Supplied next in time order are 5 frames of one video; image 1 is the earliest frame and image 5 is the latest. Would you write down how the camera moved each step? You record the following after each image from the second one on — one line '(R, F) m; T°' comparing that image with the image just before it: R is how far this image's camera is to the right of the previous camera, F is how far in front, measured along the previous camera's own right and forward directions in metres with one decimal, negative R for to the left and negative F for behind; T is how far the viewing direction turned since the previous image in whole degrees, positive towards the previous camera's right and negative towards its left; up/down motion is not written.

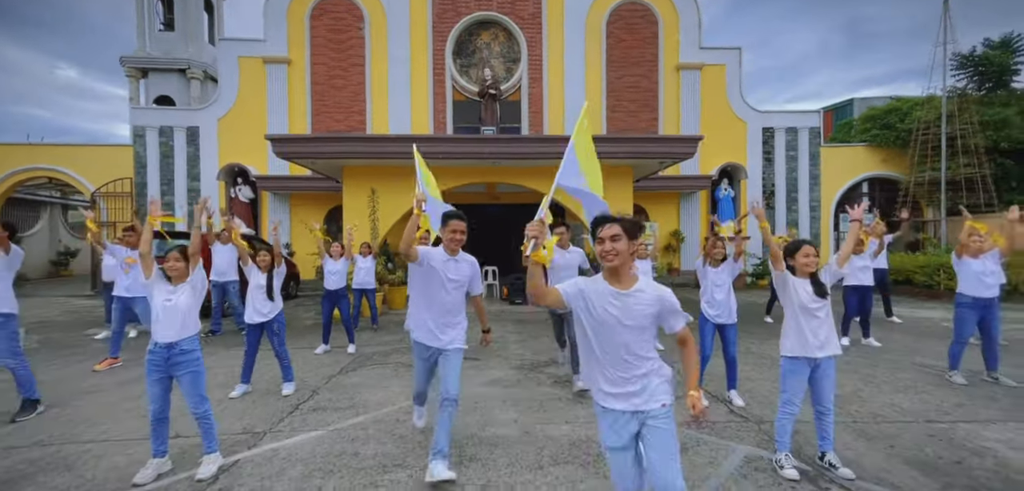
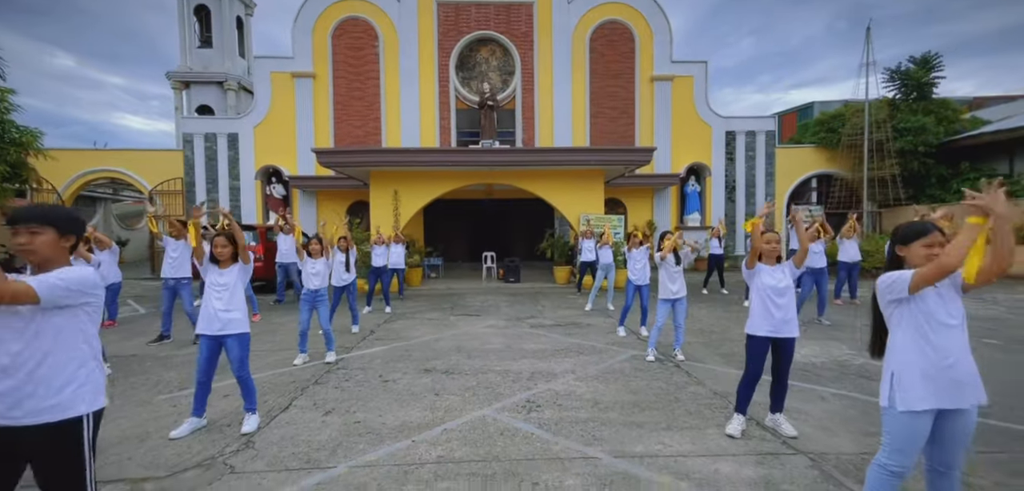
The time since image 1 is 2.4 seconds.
(+0.2, -2.6) m; 0°
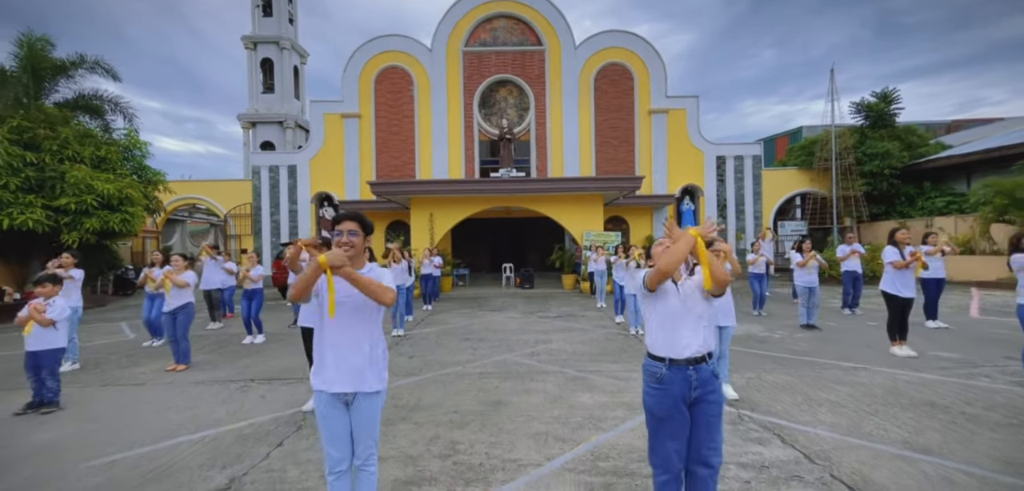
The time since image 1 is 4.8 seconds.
(+0.2, -2.8) m; -2°
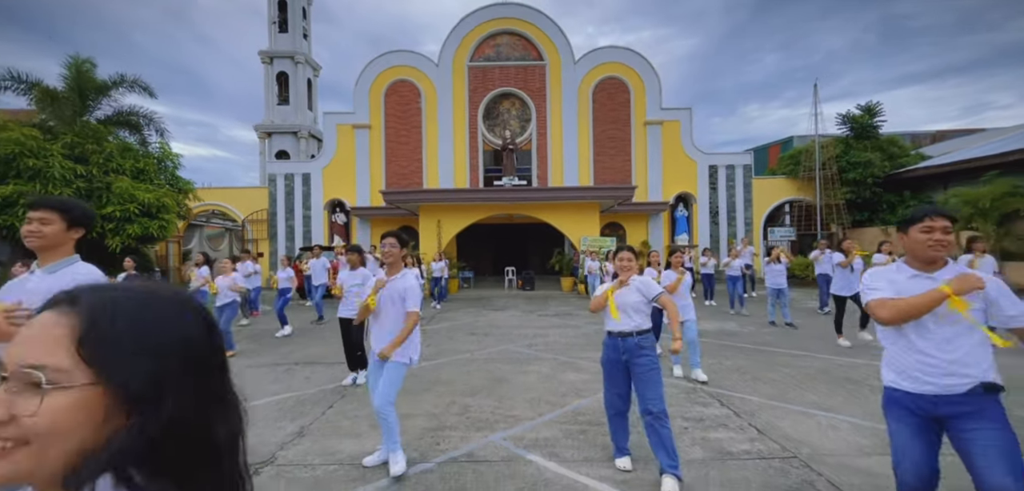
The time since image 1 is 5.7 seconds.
(0.0, -1.1) m; 0°
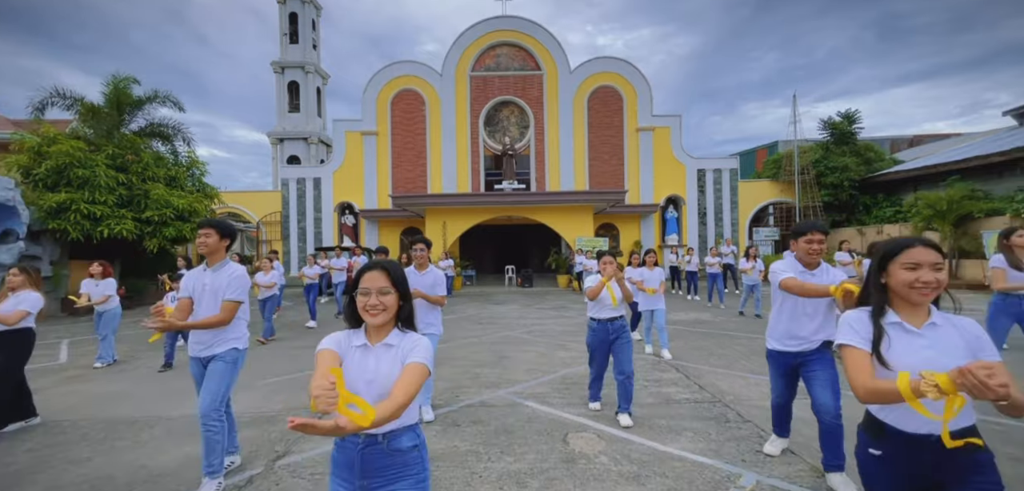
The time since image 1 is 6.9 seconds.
(0.0, -1.3) m; 0°
